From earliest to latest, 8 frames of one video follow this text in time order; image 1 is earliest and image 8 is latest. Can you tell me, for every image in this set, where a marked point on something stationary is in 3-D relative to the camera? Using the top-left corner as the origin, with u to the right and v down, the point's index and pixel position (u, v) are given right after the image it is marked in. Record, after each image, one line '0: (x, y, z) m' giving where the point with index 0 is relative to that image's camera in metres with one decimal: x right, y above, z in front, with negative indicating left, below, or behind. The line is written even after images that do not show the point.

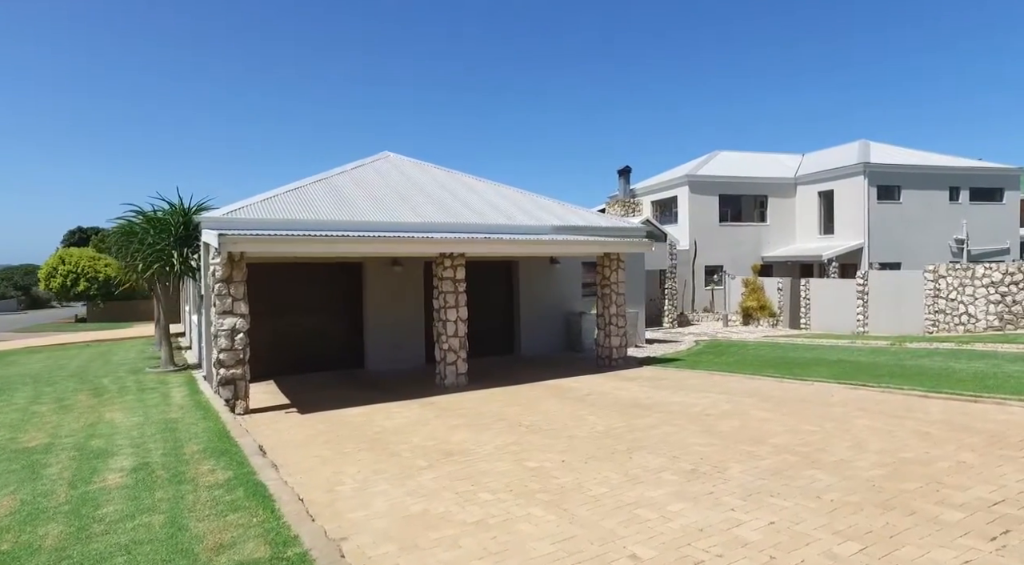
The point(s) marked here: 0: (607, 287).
0: (+2.3, -0.1, +15.9) m
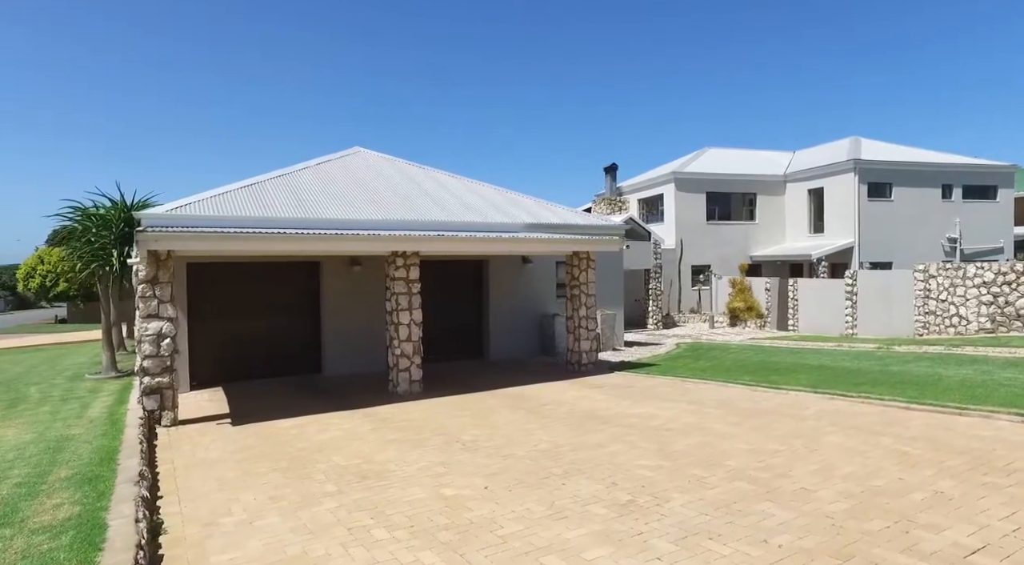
0: (+1.4, -0.1, +15.1) m
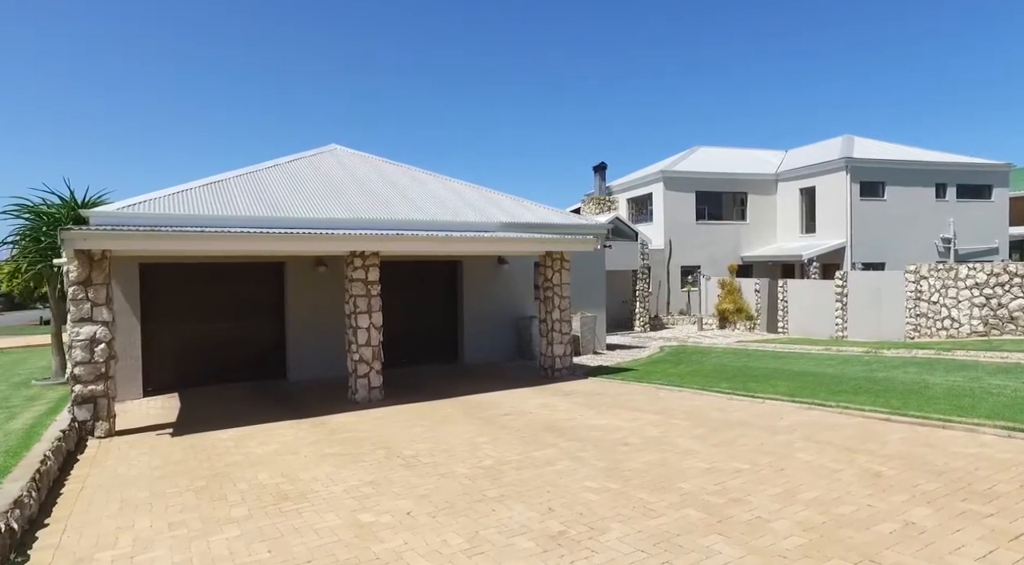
0: (+0.8, -0.2, +14.4) m
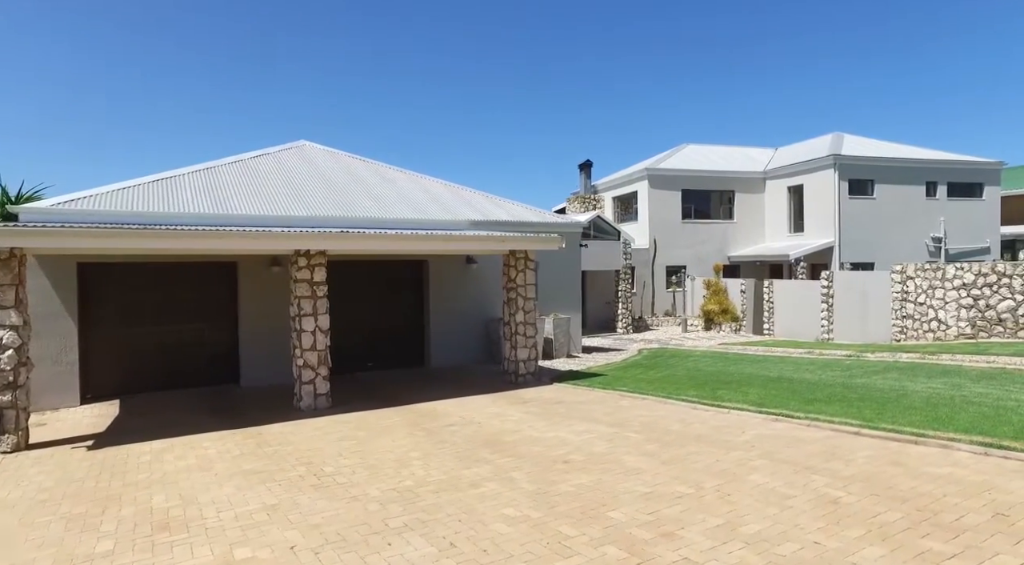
0: (0.0, -0.2, +13.7) m
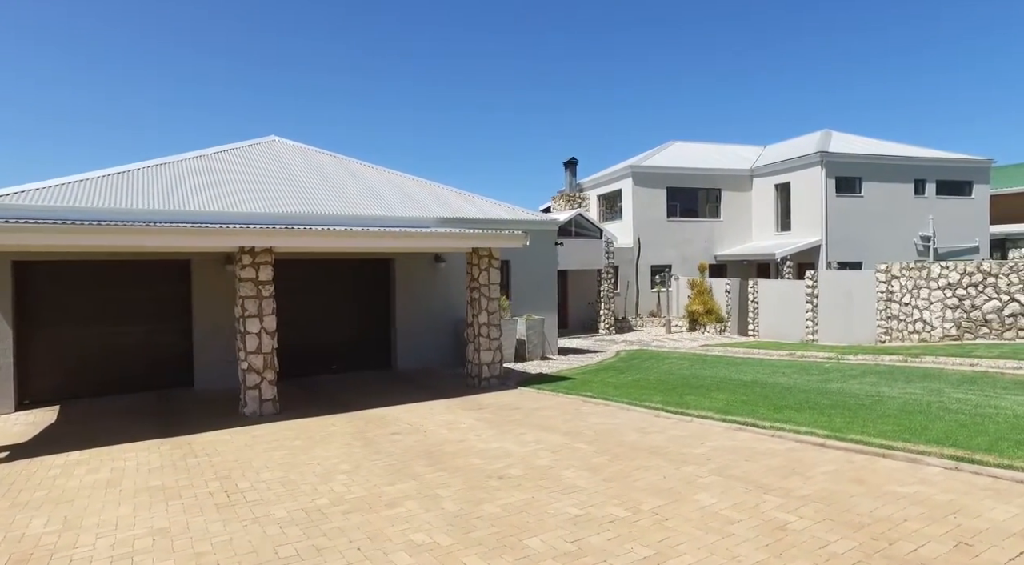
0: (-0.7, -0.2, +13.1) m
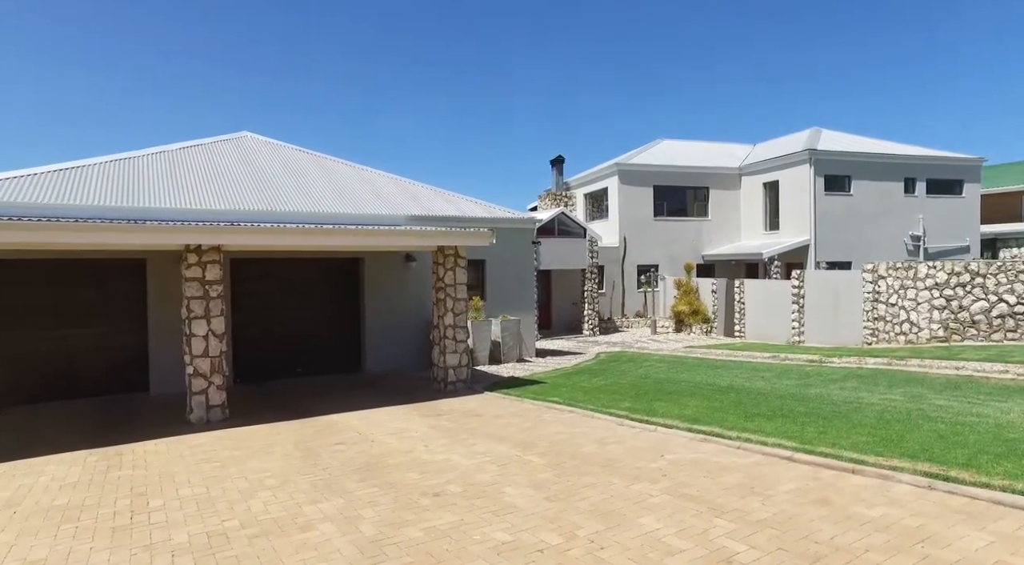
0: (-1.3, -0.2, +12.5) m
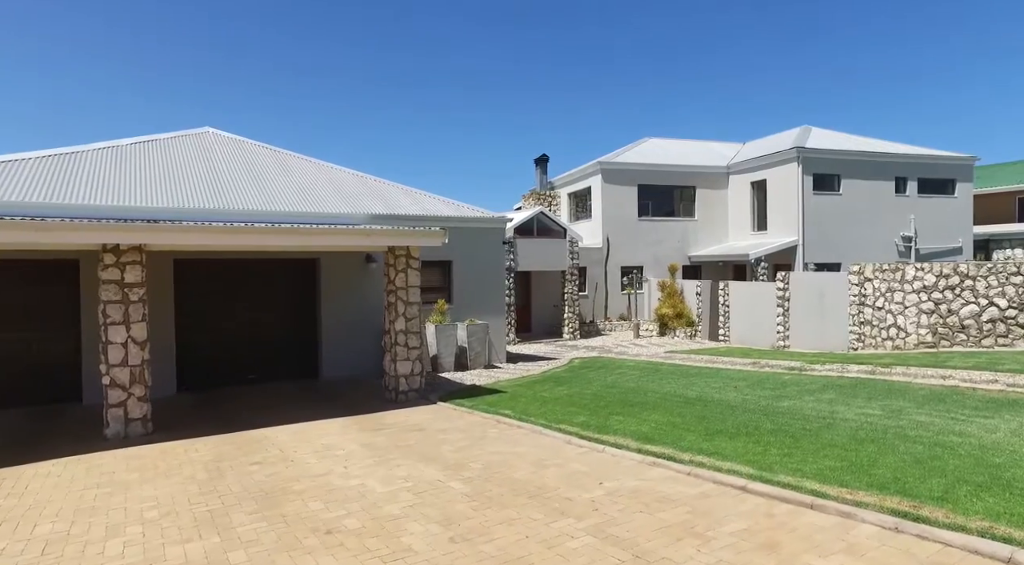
0: (-2.0, -0.2, +11.7) m
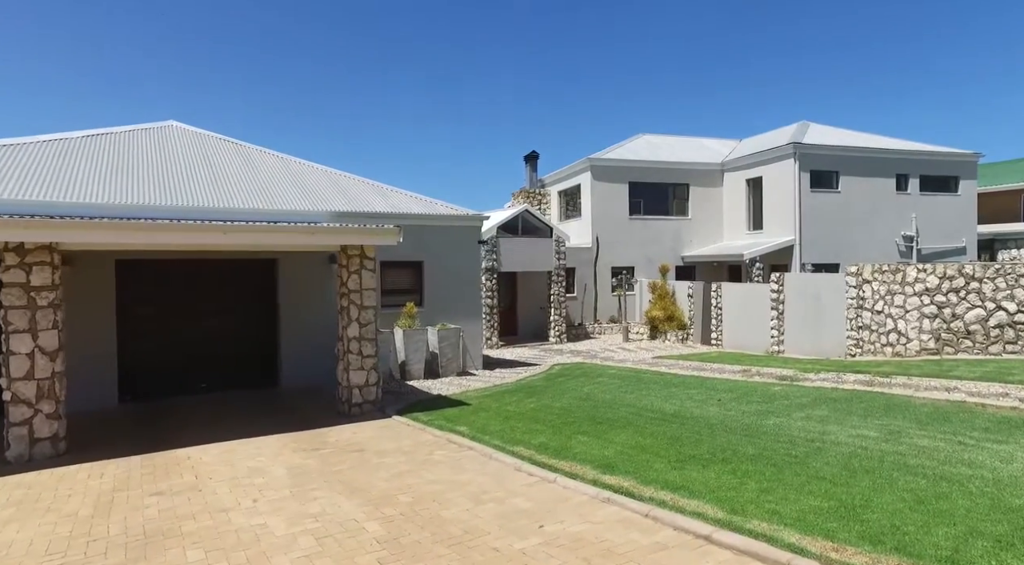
0: (-2.6, -0.2, +10.7) m
